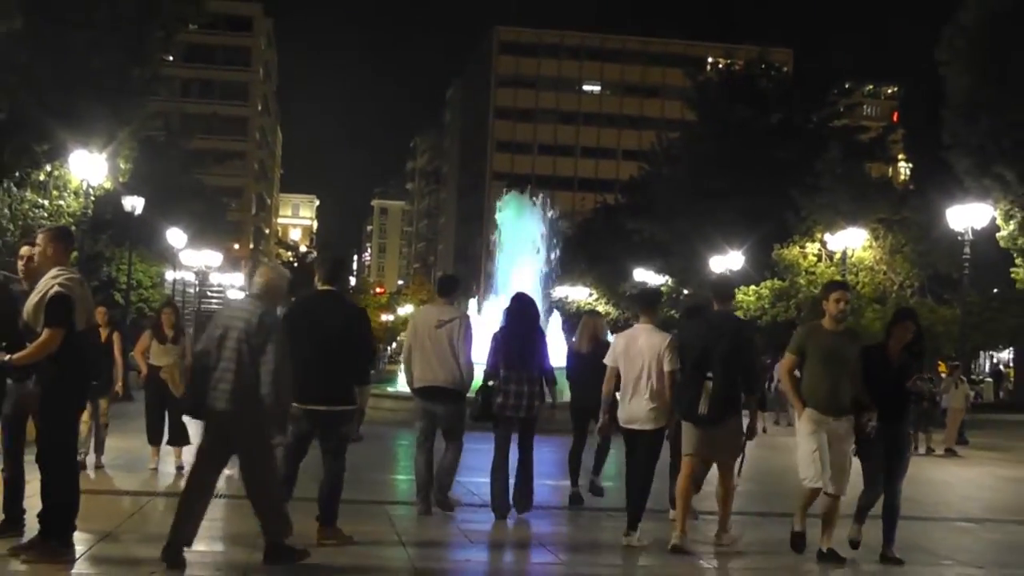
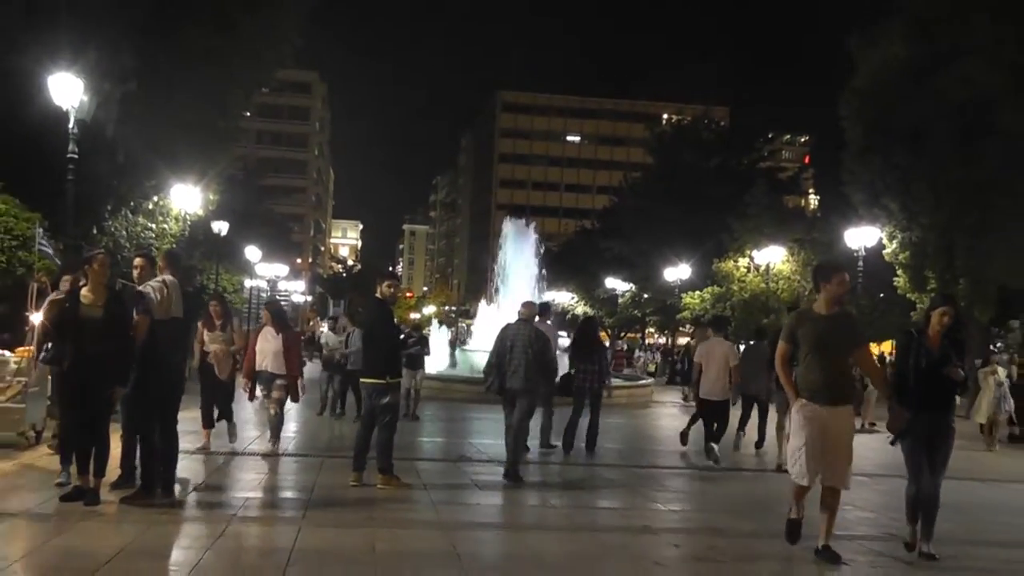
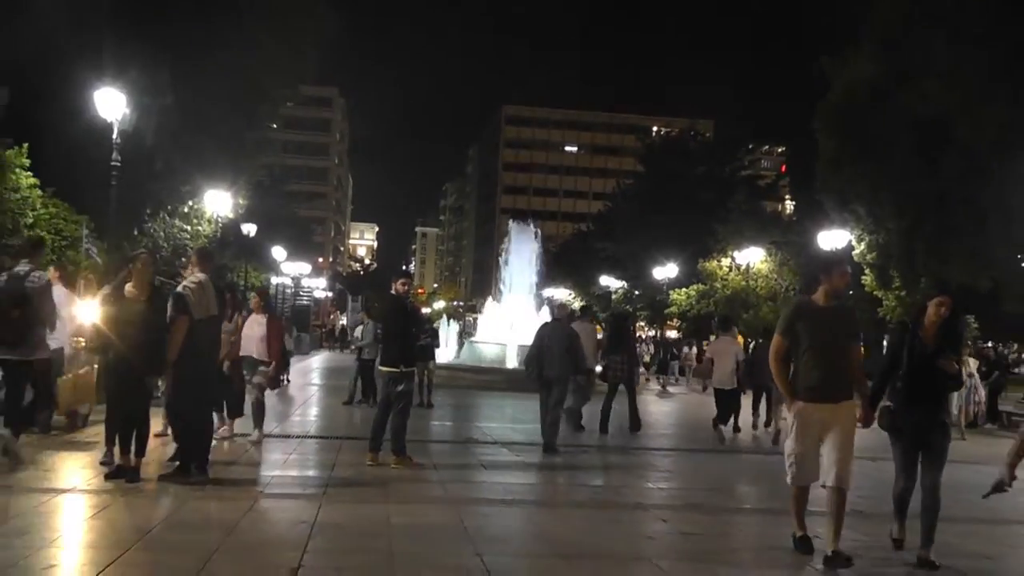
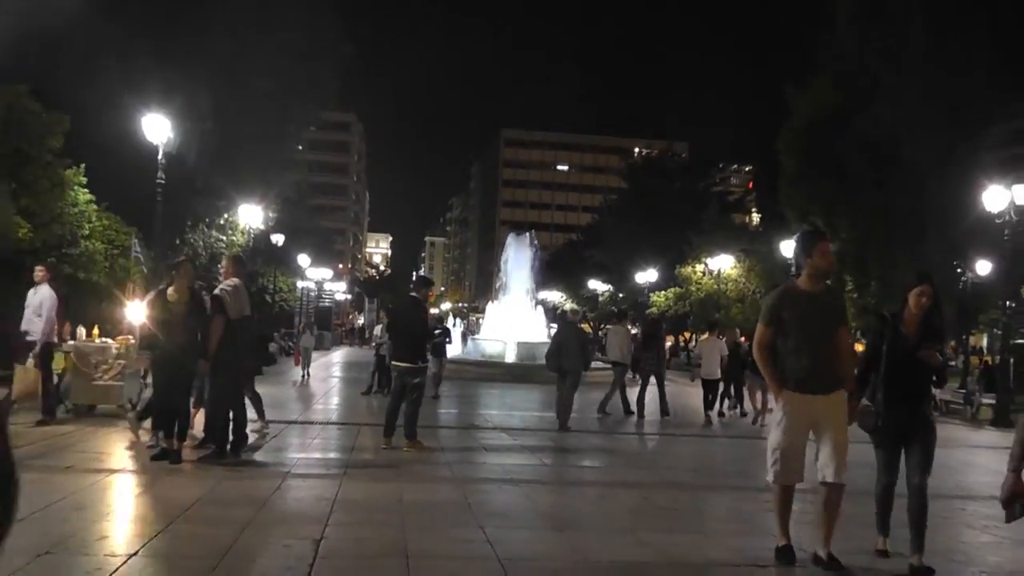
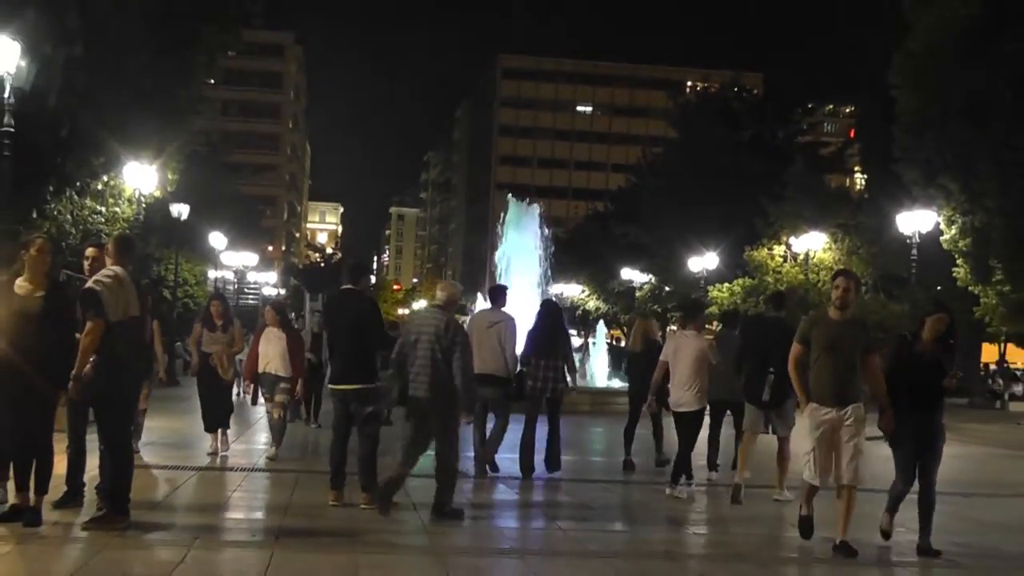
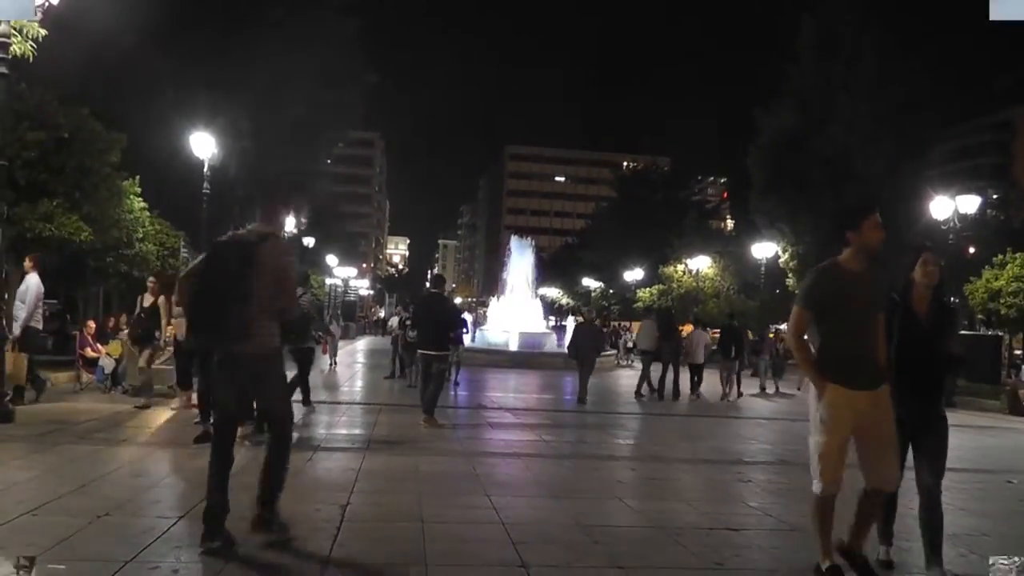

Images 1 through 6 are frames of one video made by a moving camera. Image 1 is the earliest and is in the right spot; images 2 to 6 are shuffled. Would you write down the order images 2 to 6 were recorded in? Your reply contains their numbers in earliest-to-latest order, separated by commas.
5, 2, 3, 4, 6
